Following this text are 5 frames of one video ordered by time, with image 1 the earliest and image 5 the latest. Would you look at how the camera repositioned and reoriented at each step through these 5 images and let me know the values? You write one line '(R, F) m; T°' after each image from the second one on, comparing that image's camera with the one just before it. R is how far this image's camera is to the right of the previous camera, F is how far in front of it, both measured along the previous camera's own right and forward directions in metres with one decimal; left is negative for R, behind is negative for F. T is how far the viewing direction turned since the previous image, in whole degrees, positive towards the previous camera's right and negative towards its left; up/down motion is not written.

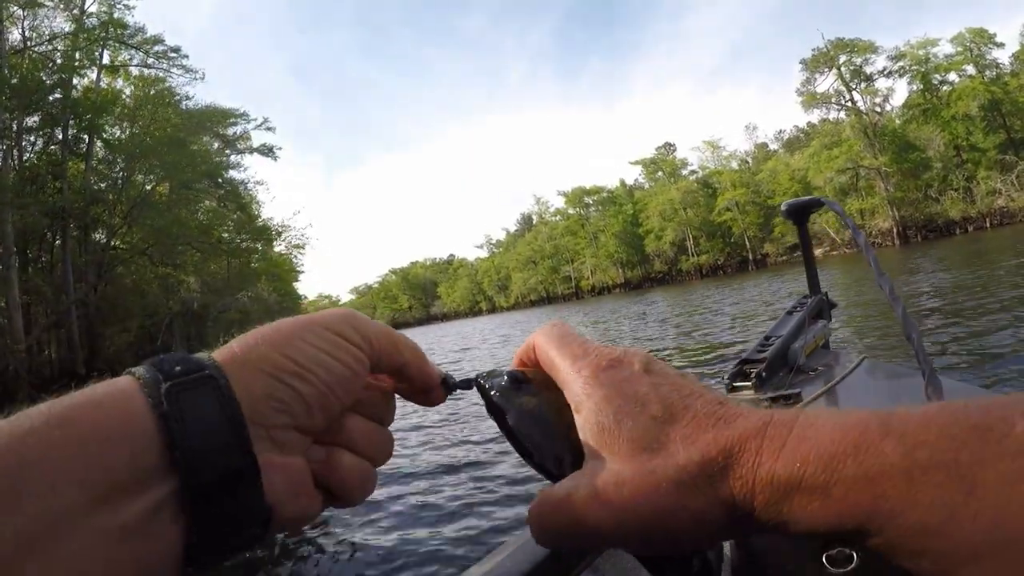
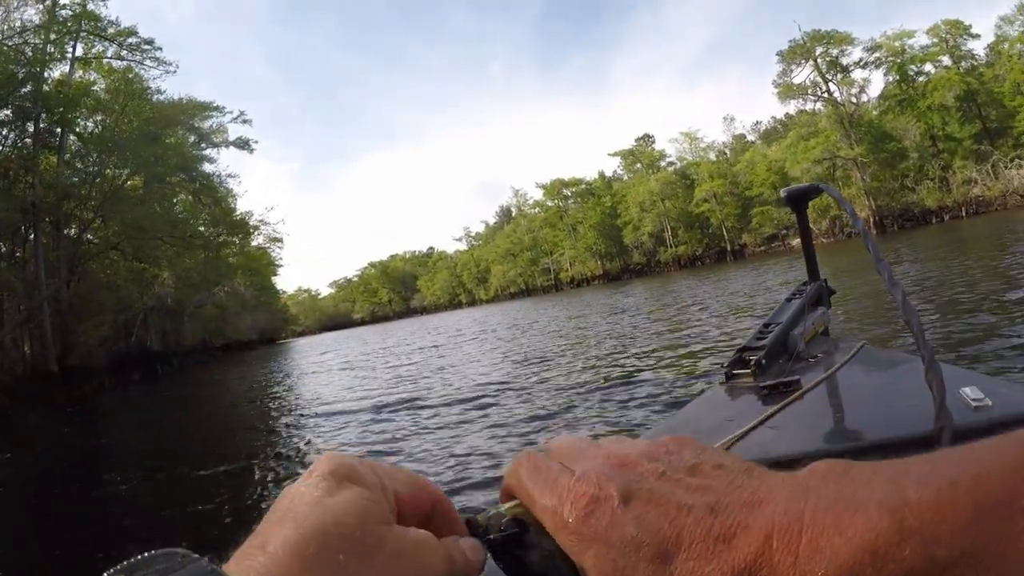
(-0.3, +0.1) m; +2°
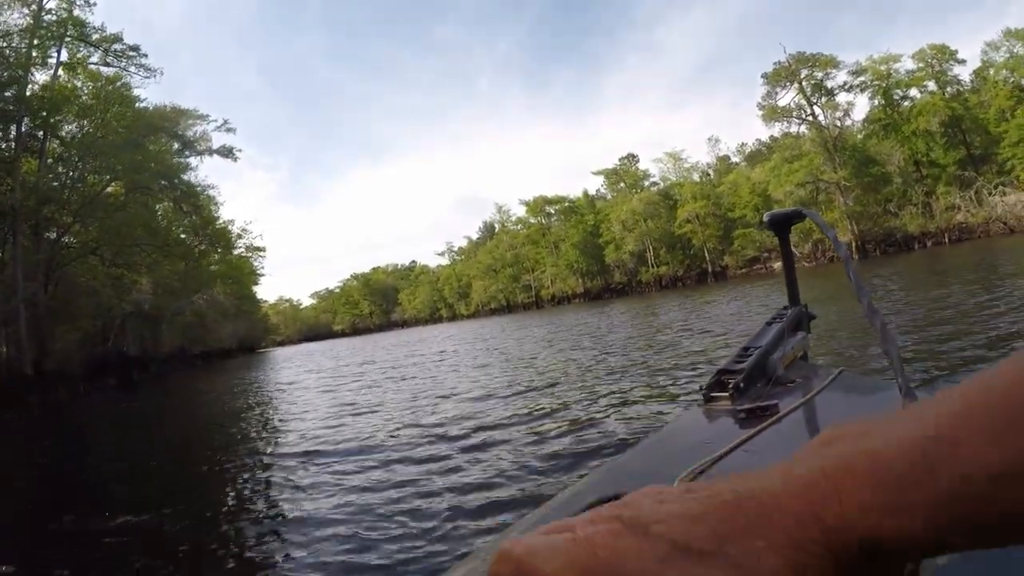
(-0.3, +0.2) m; +2°
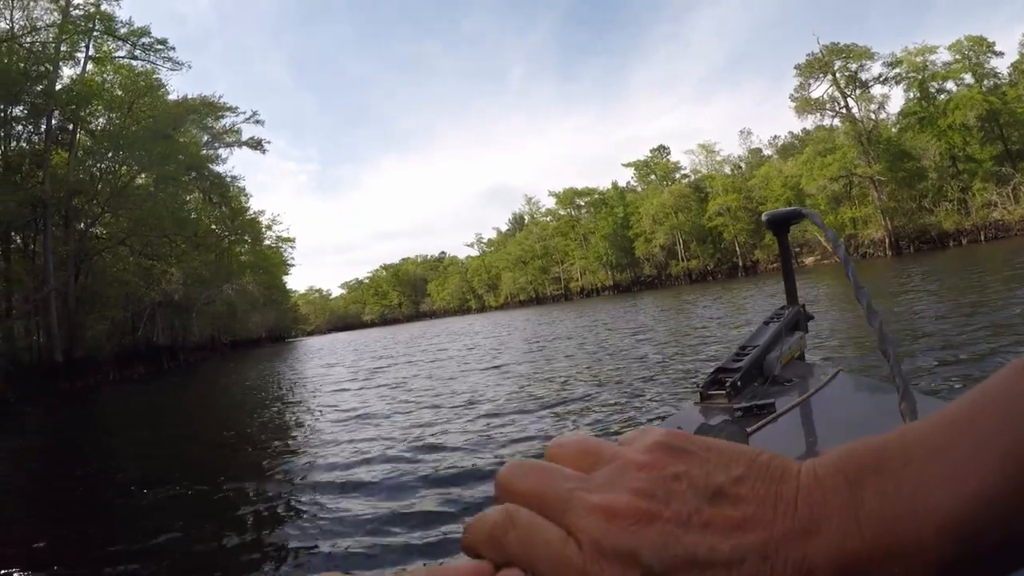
(+0.5, +0.2) m; -3°
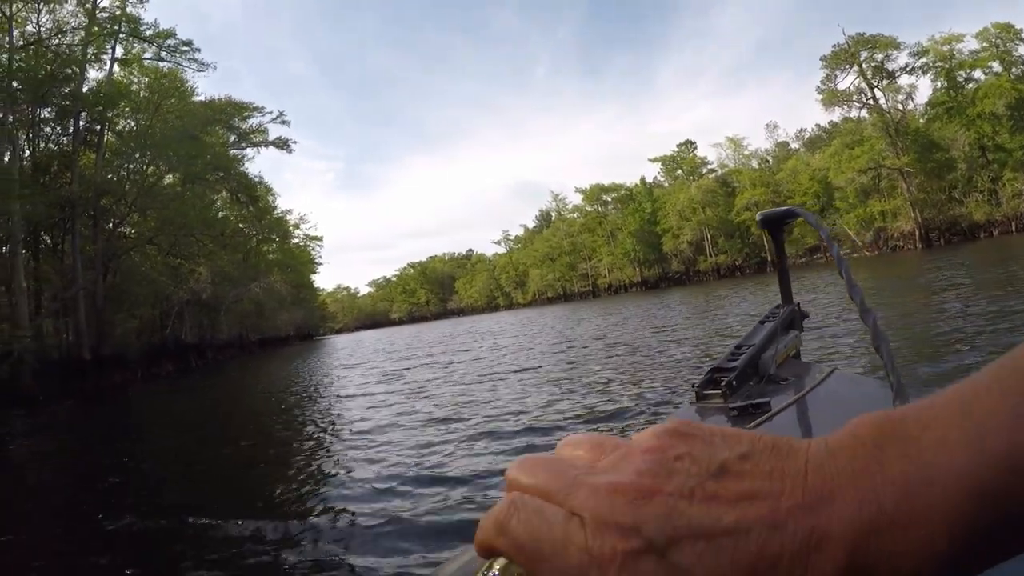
(+0.5, 0.0) m; -2°
